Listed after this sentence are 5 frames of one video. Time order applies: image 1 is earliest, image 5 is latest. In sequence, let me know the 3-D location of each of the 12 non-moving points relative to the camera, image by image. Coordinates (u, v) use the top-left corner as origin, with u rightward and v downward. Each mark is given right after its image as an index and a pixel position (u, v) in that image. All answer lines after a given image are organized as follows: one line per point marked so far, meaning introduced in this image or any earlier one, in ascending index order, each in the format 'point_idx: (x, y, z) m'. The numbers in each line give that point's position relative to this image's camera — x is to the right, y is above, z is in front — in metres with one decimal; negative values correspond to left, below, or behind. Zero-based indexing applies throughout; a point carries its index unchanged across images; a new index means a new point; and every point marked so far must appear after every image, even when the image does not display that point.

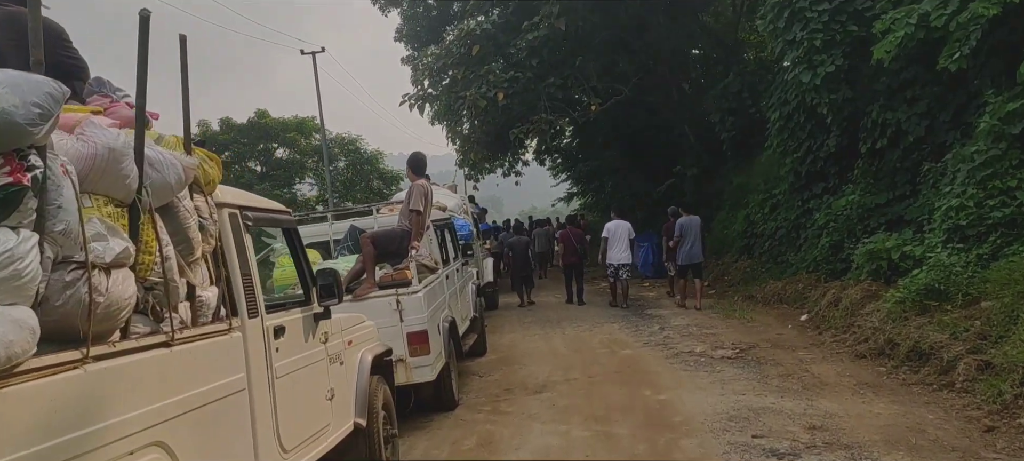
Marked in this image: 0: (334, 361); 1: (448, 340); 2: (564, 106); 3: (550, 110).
0: (-0.9, -0.7, +3.4) m
1: (-0.6, -1.0, +6.0) m
2: (+1.2, +2.9, +15.9) m
3: (+0.9, +2.8, +15.5) m
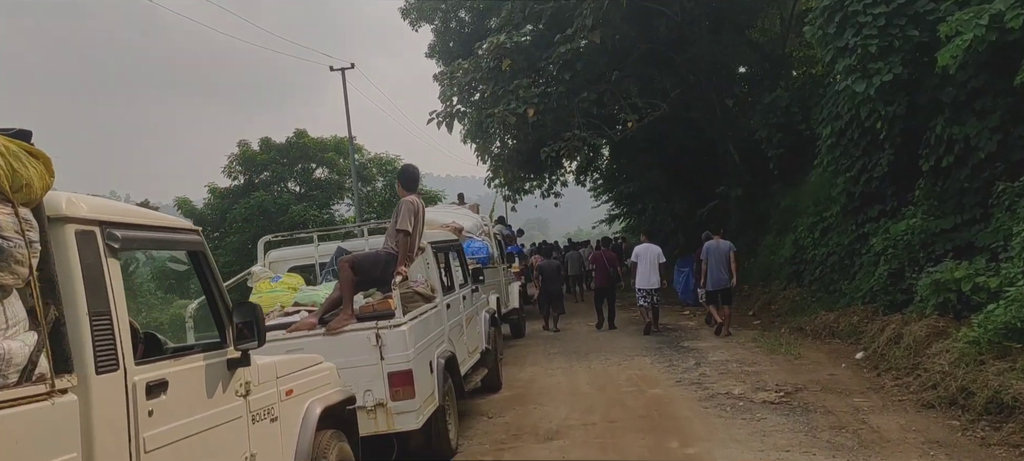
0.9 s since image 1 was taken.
0: (-1.0, -0.8, +2.8) m
1: (-0.5, -1.2, +5.3) m
2: (+2.0, +2.4, +15.2) m
3: (+1.6, +2.3, +14.8) m
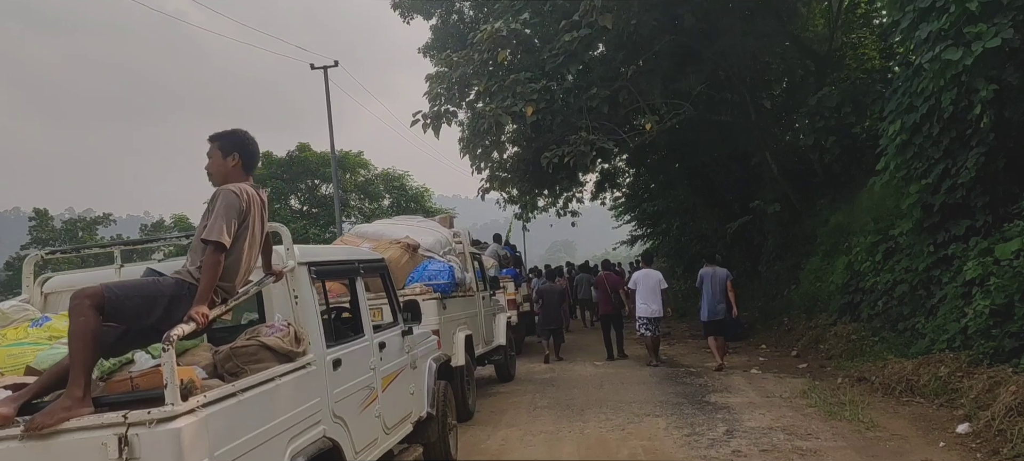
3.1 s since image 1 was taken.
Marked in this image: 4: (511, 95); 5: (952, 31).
0: (-1.6, -0.7, +0.7) m
1: (-1.0, -1.2, +3.2) m
2: (+1.9, +2.0, +13.1) m
3: (+1.5, +1.9, +12.7) m
4: (0.0, +2.4, +12.1) m
5: (+4.4, +2.0, +6.8) m
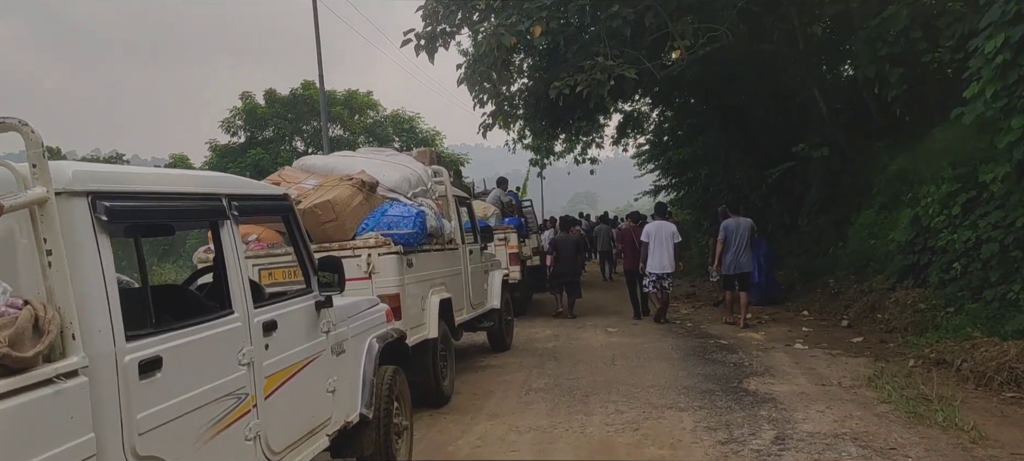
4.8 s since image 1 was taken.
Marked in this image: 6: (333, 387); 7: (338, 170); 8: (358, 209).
0: (-1.9, -0.7, -0.8) m
1: (-1.2, -1.0, +1.7) m
2: (+2.1, +2.9, +11.3) m
3: (+1.6, +2.8, +10.9) m
4: (+0.1, +3.3, +10.3) m
5: (+4.3, +2.4, +4.9) m
6: (-0.9, -0.8, +3.5) m
7: (-1.4, +0.5, +5.6) m
8: (-1.2, +0.2, +5.2) m
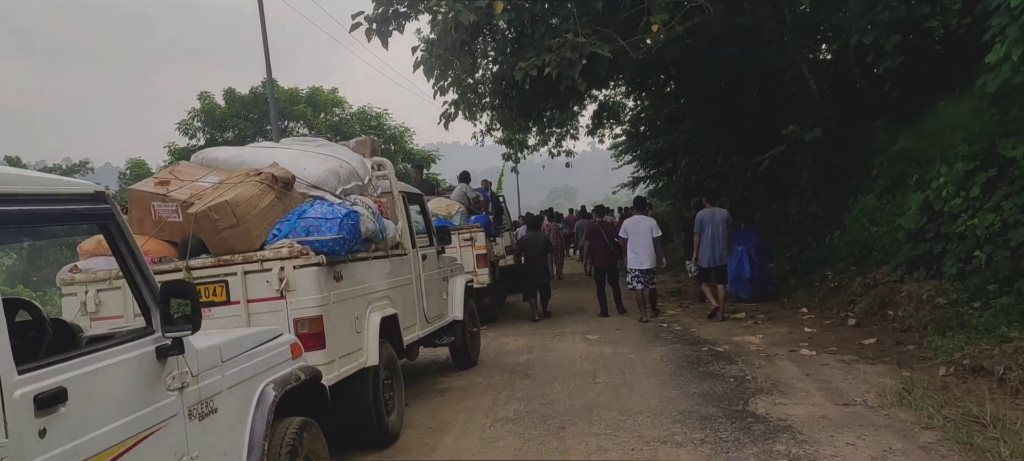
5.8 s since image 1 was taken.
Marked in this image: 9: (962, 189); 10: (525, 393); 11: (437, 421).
0: (-2.0, -0.8, -1.9) m
1: (-1.4, -1.0, +0.7) m
2: (+1.5, +3.0, +10.3) m
3: (+1.1, +2.9, +9.9) m
4: (-0.5, +3.3, +9.2) m
5: (+3.9, +2.5, +4.0) m
6: (-1.1, -0.8, +2.4) m
7: (-1.8, +0.5, +4.5) m
8: (-1.5, +0.1, +4.1) m
9: (+4.8, +0.4, +7.1) m
10: (+0.1, -1.4, +5.8) m
11: (-0.6, -1.5, +5.2) m
